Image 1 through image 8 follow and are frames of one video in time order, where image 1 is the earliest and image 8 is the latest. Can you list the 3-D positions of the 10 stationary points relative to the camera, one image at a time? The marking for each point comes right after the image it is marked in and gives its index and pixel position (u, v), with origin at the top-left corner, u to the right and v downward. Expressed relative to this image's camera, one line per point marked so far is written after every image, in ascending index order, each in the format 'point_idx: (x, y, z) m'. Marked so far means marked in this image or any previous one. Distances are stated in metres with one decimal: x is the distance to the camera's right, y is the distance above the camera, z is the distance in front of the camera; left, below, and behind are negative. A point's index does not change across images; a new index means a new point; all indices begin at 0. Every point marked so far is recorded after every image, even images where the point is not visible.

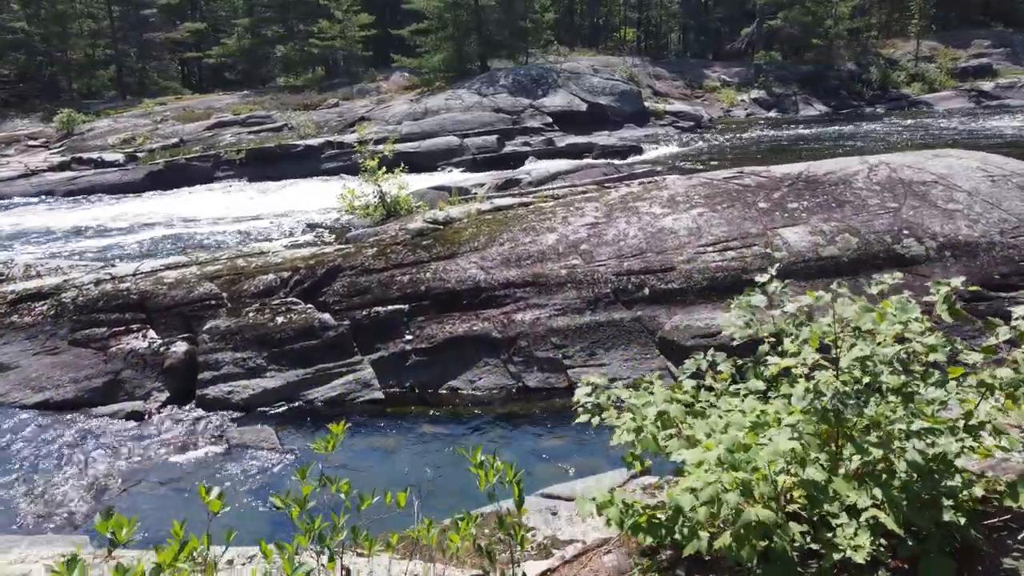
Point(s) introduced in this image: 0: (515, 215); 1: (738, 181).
0: (0.0, +0.7, +8.1) m
1: (+2.2, +1.1, +8.2) m
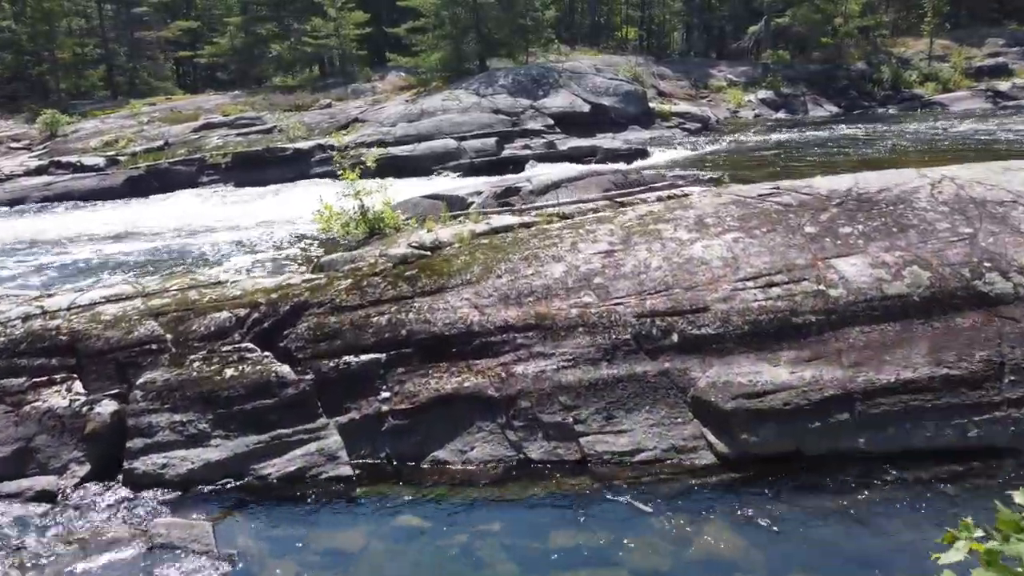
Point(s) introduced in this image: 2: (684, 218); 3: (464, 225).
0: (0.0, +0.4, +6.9) m
1: (+2.2, +0.8, +7.0) m
2: (+1.4, +0.6, +6.8) m
3: (-0.4, +0.6, +7.6) m
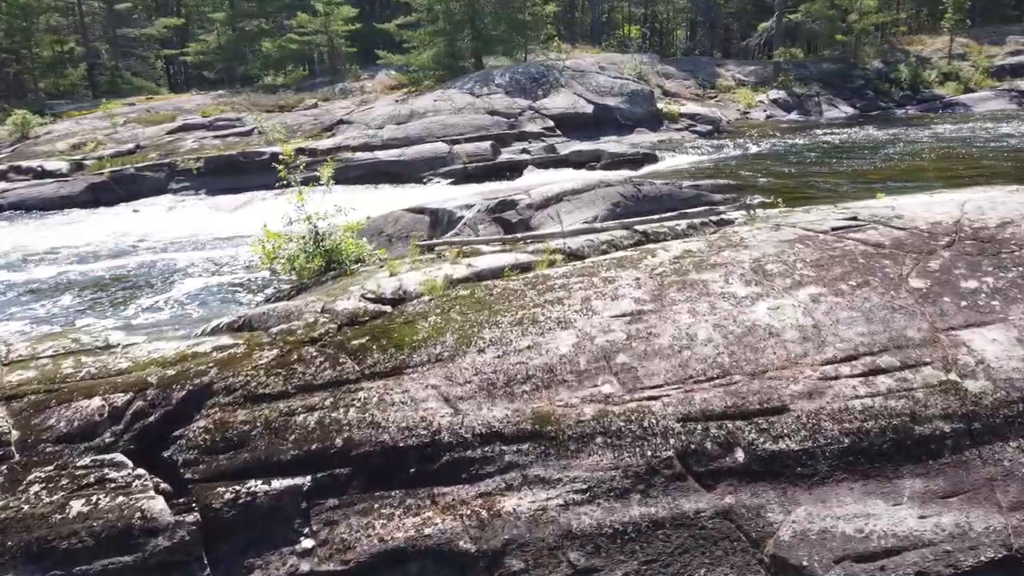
0: (0.0, 0.0, +5.1) m
1: (+2.2, +0.3, +5.2) m
2: (+1.4, +0.1, +5.0) m
3: (-0.5, +0.1, +5.7) m
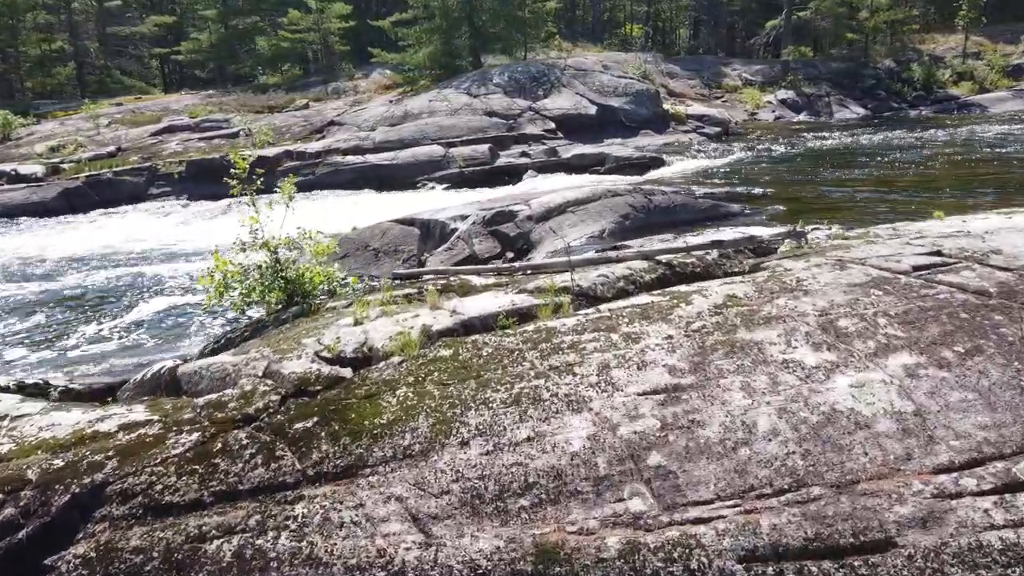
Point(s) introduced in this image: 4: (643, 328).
0: (-0.1, -0.3, +4.0) m
1: (+2.1, 0.0, +4.0) m
2: (+1.3, -0.1, +3.8) m
3: (-0.5, -0.1, +4.6) m
4: (+0.6, -0.2, +4.0) m
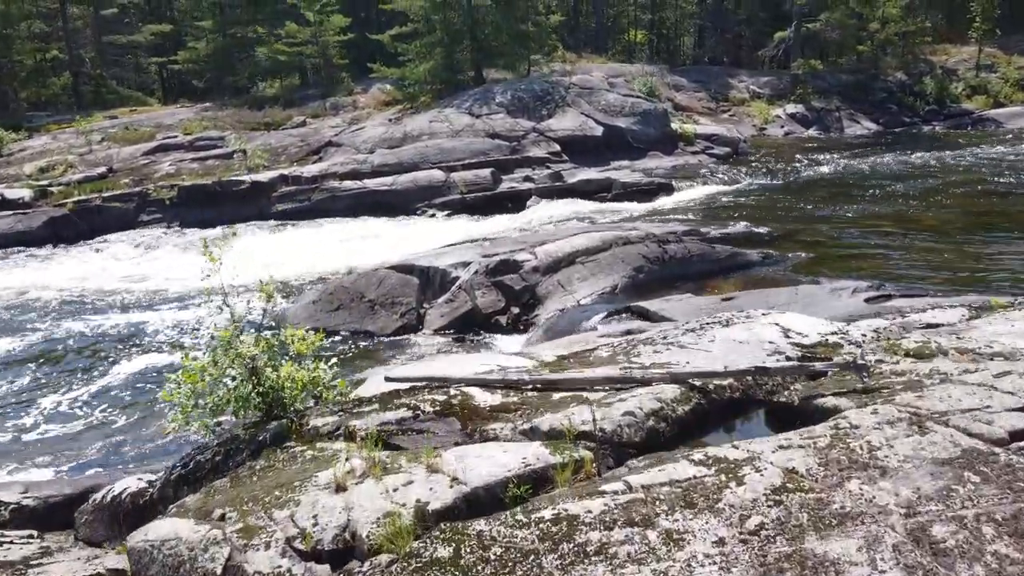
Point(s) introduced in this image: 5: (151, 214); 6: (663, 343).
0: (0.0, -1.0, +3.2) m
1: (+2.2, -0.7, +3.3) m
2: (+1.4, -0.9, +3.1) m
3: (-0.5, -0.9, +3.9) m
4: (+0.7, -0.9, +3.2) m
5: (-8.6, +1.8, +19.7) m
6: (+1.1, -0.4, +6.1) m
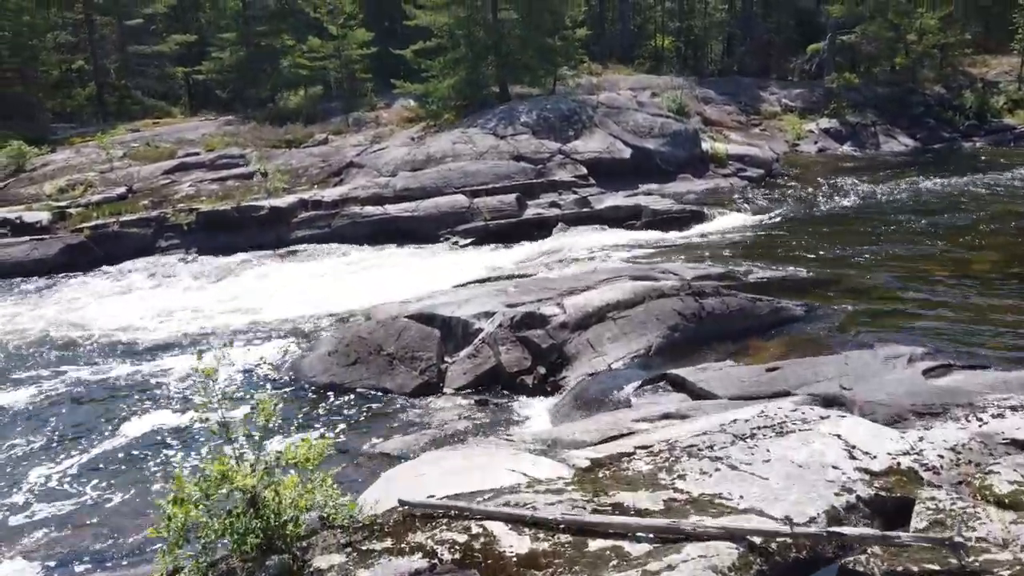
0: (+0.1, -1.7, +2.6) m
1: (+2.3, -1.4, +2.6) m
2: (+1.5, -1.6, +2.5) m
3: (-0.3, -1.6, +3.3) m
4: (+0.8, -1.6, +2.6) m
5: (-8.1, +1.1, +19.3) m
6: (+1.3, -1.1, +5.5) m
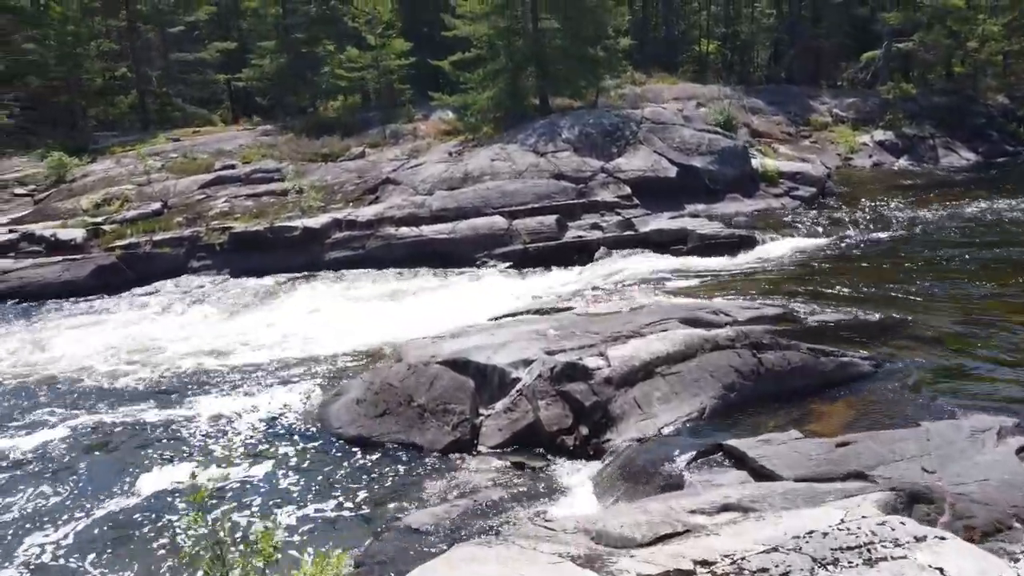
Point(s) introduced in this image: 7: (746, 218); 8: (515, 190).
0: (+0.2, -2.3, +1.9) m
1: (+2.4, -2.0, +1.8) m
2: (+1.6, -2.2, +1.6) m
3: (-0.2, -2.1, +2.5) m
4: (+0.9, -2.2, +1.8) m
5: (-7.1, +0.7, +18.9) m
6: (+1.5, -1.7, +4.7) m
7: (+5.5, +1.7, +19.4) m
8: (+0.1, +2.3, +19.8) m
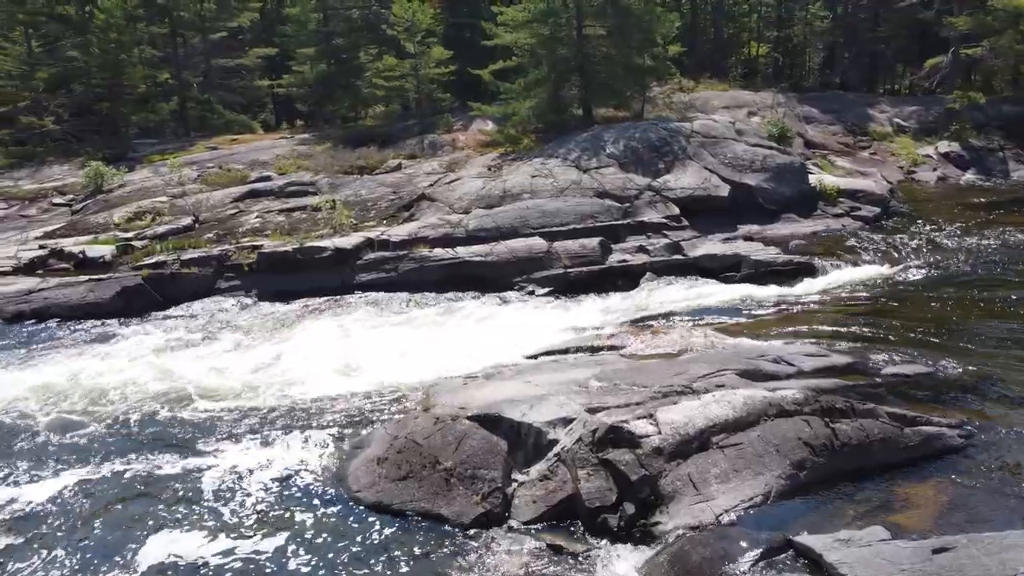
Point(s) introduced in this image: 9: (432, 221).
0: (+0.2, -2.9, +0.8) m
1: (+2.4, -2.6, +0.6) m
2: (+1.6, -2.7, +0.5) m
3: (-0.2, -2.7, +1.5) m
4: (+0.9, -2.8, +0.7) m
5: (-6.3, +0.2, +18.2) m
6: (+1.7, -2.3, +3.5) m
7: (+6.4, +1.0, +18.0) m
8: (+1.0, +1.8, +18.7) m
9: (-1.9, +1.5, +19.1) m
